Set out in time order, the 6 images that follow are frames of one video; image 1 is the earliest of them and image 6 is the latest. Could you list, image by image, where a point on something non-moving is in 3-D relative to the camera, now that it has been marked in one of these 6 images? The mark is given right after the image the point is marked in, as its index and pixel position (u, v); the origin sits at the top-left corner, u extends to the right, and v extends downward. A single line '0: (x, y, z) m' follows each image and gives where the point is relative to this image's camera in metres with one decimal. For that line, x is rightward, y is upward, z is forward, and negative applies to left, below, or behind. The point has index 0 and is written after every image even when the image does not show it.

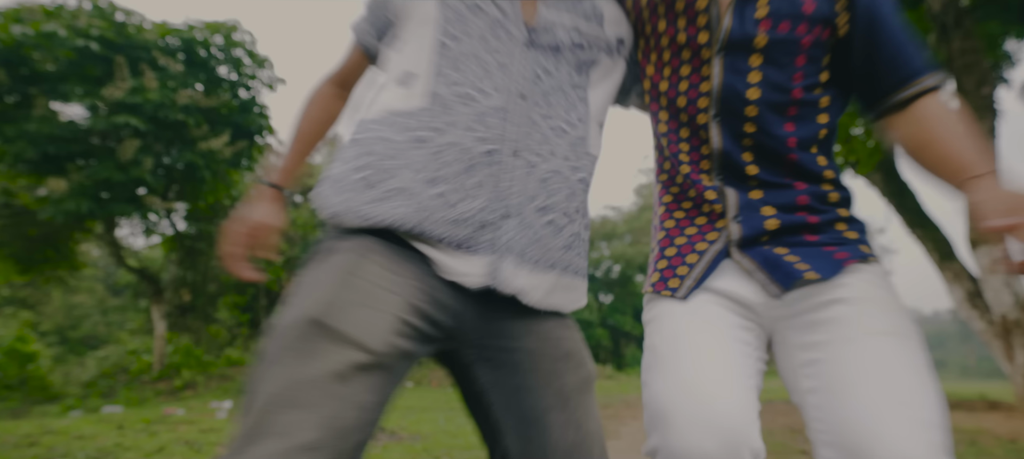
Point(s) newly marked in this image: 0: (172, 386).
0: (-5.2, -2.4, +9.2) m
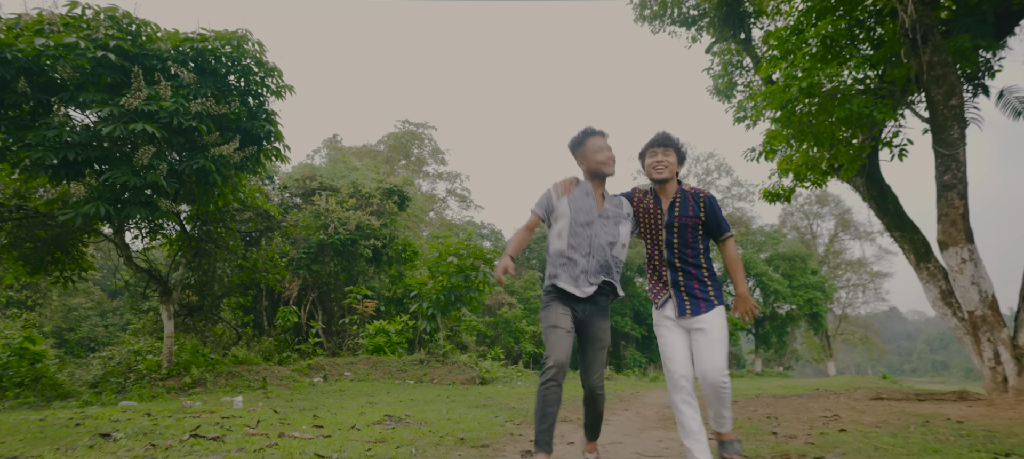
0: (-5.2, -2.4, +9.6) m
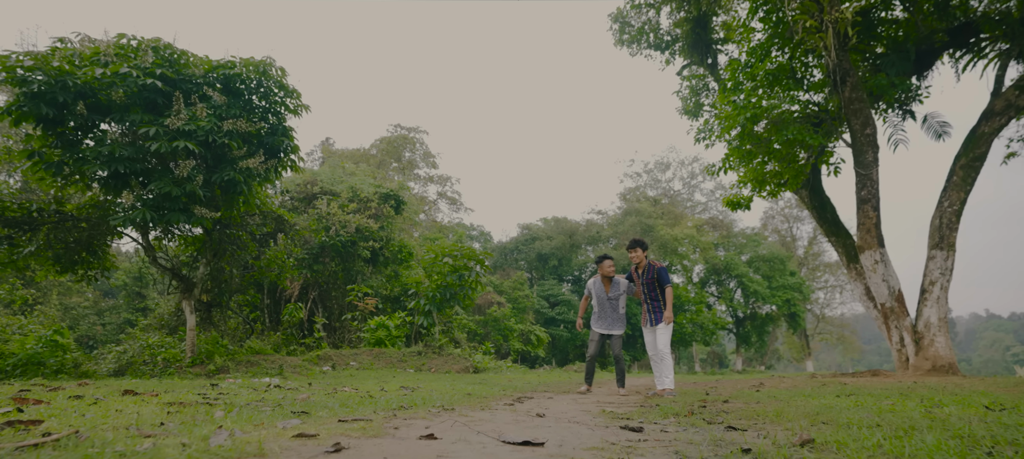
0: (-5.4, -2.5, +10.7) m
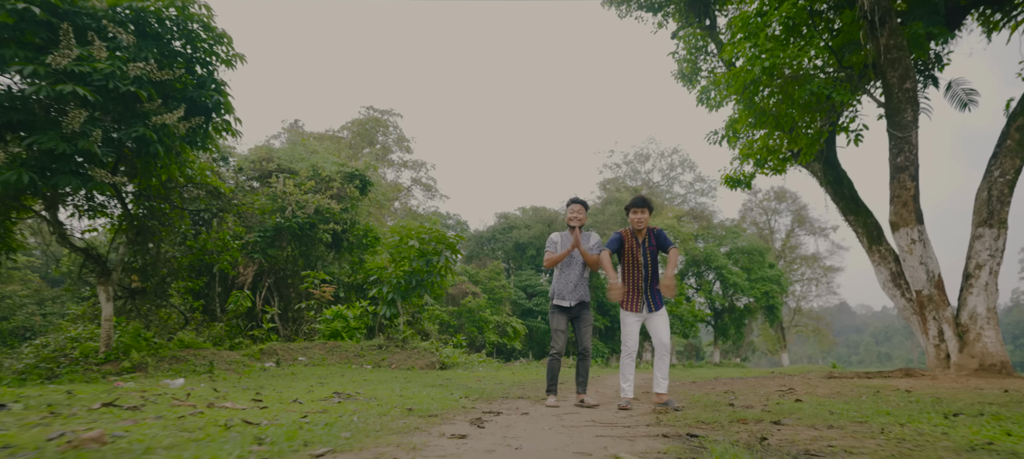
0: (-5.9, -2.1, +9.1) m
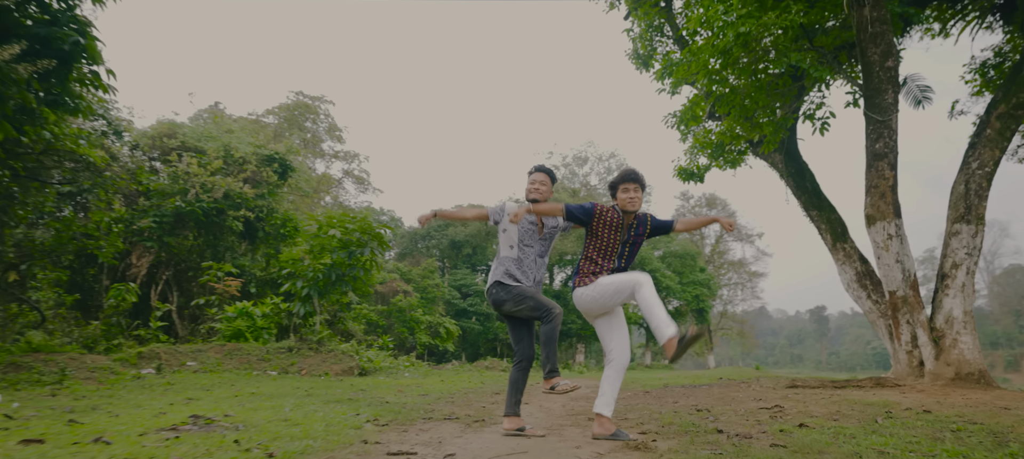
0: (-6.8, -1.8, +7.4) m
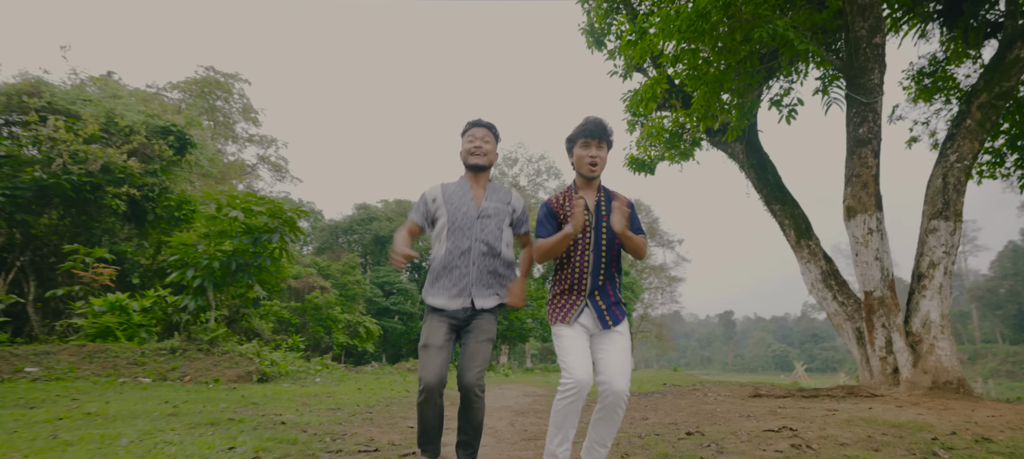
0: (-7.4, -1.4, +5.5) m
